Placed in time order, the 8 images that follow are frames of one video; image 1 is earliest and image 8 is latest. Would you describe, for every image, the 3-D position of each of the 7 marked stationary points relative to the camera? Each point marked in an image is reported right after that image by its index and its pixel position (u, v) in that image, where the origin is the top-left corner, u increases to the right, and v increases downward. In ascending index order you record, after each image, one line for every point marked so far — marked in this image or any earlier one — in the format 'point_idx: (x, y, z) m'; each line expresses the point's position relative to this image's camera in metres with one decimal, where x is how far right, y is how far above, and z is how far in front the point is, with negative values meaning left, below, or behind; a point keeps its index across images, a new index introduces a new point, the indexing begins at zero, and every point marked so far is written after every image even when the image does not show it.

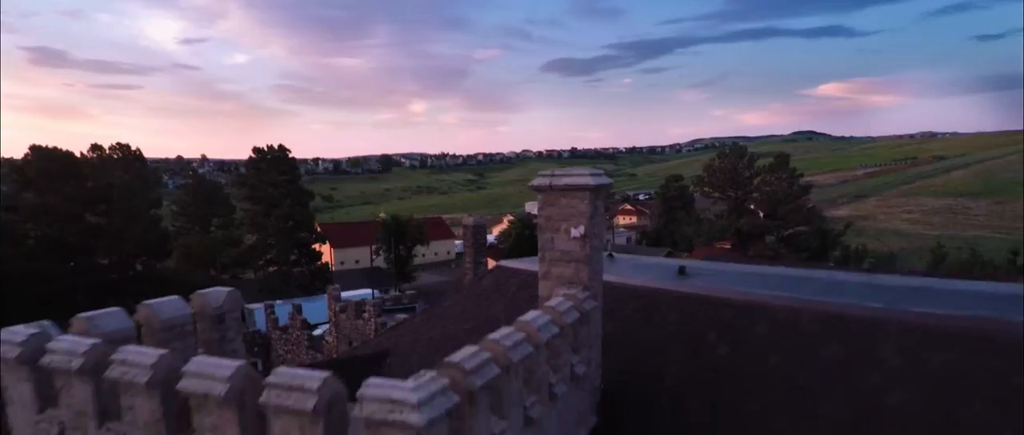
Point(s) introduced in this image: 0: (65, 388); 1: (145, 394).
0: (-3.9, -1.5, +5.0) m
1: (-3.0, -1.4, +4.5) m
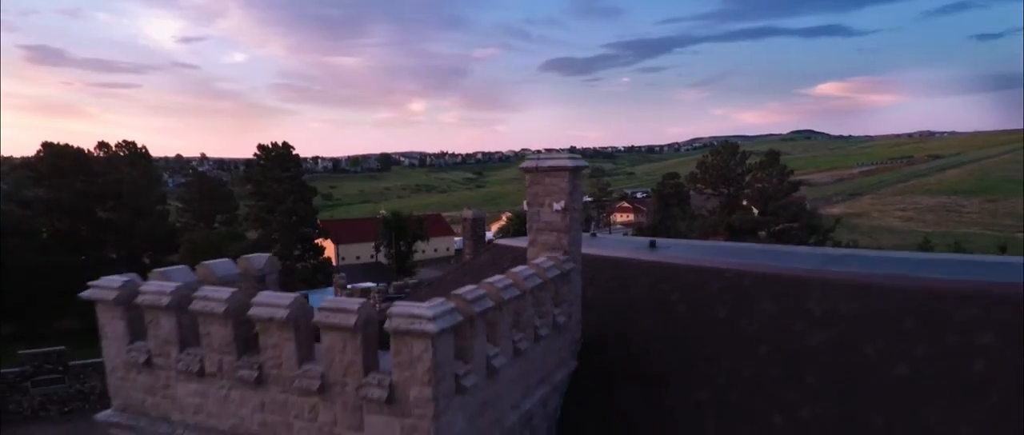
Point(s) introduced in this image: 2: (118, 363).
0: (-4.0, -1.1, +6.3) m
1: (-3.1, -1.0, +5.9) m
2: (-4.7, -1.7, +6.7) m
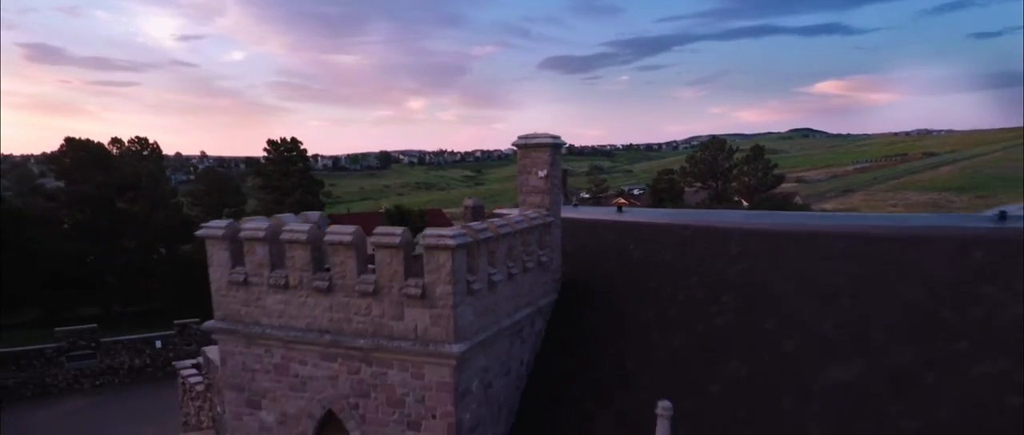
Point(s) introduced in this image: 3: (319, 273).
0: (-4.1, -0.5, +8.7) m
1: (-3.1, -0.4, +8.3) m
2: (-4.8, -1.1, +9.1) m
3: (-3.0, -0.8, +8.3) m
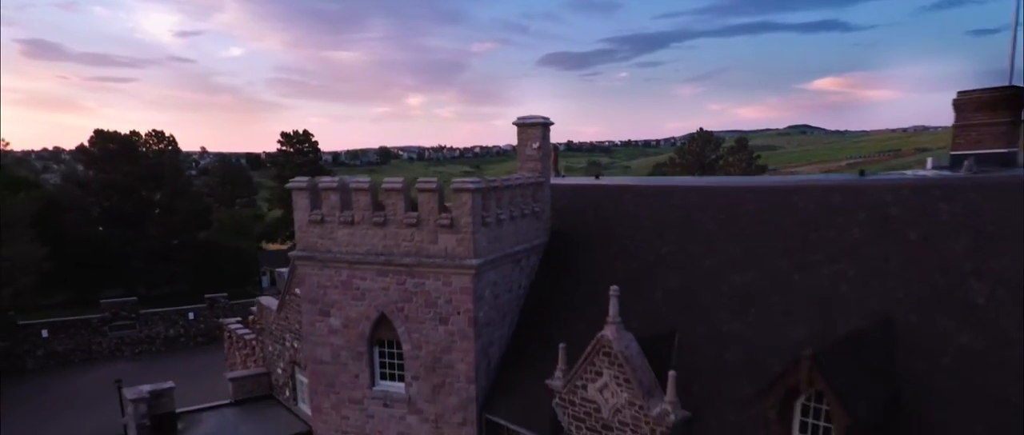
0: (-4.1, +0.4, +12.0) m
1: (-3.1, +0.5, +11.6) m
2: (-4.7, -0.1, +12.4) m
3: (-2.9, +0.1, +11.7) m
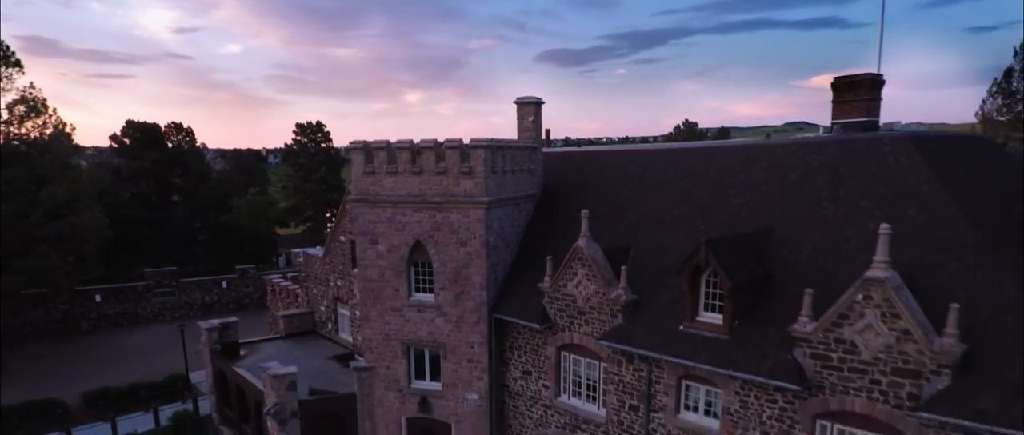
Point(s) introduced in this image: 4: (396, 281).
0: (-4.1, +1.9, +16.3) m
1: (-3.1, +2.0, +15.9) m
2: (-4.7, +1.3, +16.7) m
3: (-2.9, +1.6, +15.9) m
4: (-3.6, -2.0, +16.9) m
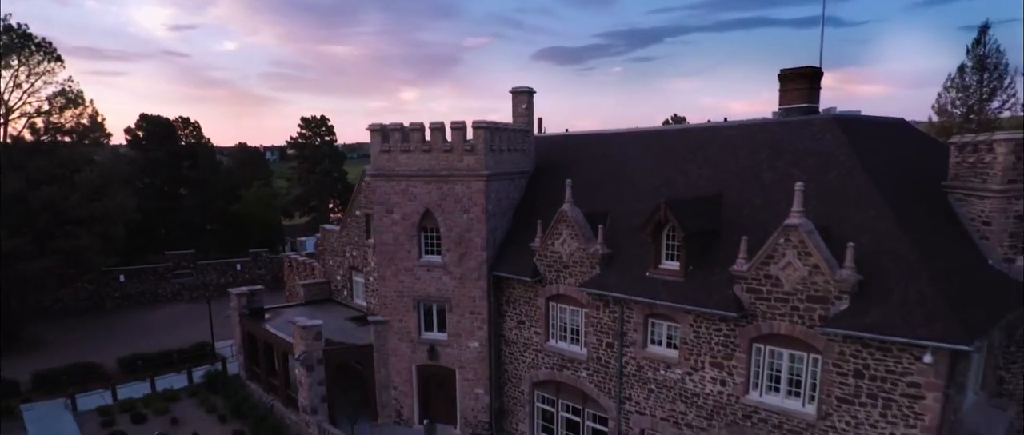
0: (-4.2, +2.9, +19.1) m
1: (-3.2, +3.0, +18.7) m
2: (-4.8, +2.3, +19.5) m
3: (-3.0, +2.5, +18.7) m
4: (-3.8, -1.0, +19.6) m
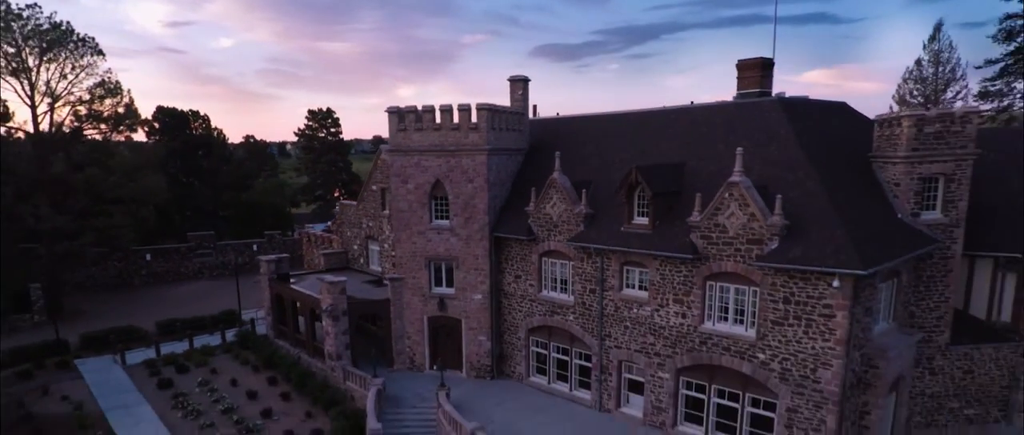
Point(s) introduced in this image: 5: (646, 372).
0: (-4.3, +4.1, +22.3) m
1: (-3.3, +4.2, +21.9) m
2: (-4.9, +3.6, +22.7) m
3: (-3.1, +3.8, +21.9) m
4: (-3.8, +0.3, +22.9) m
5: (+4.9, -5.6, +19.6) m
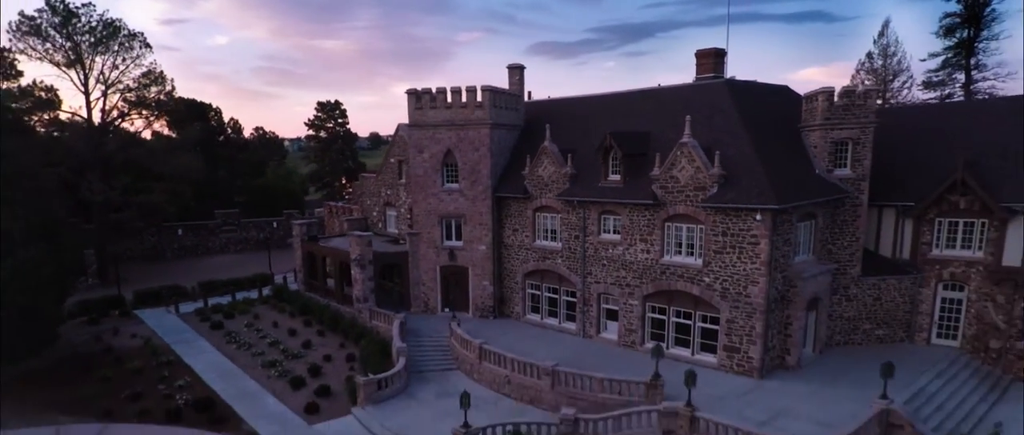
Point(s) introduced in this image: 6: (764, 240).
0: (-4.4, +5.9, +26.9) m
1: (-3.4, +6.0, +26.5) m
2: (-5.0, +5.4, +27.3) m
3: (-3.2, +5.6, +26.5) m
4: (-3.9, +2.1, +27.5) m
5: (+4.8, -3.7, +24.3) m
6: (+9.3, -0.9, +20.0) m
